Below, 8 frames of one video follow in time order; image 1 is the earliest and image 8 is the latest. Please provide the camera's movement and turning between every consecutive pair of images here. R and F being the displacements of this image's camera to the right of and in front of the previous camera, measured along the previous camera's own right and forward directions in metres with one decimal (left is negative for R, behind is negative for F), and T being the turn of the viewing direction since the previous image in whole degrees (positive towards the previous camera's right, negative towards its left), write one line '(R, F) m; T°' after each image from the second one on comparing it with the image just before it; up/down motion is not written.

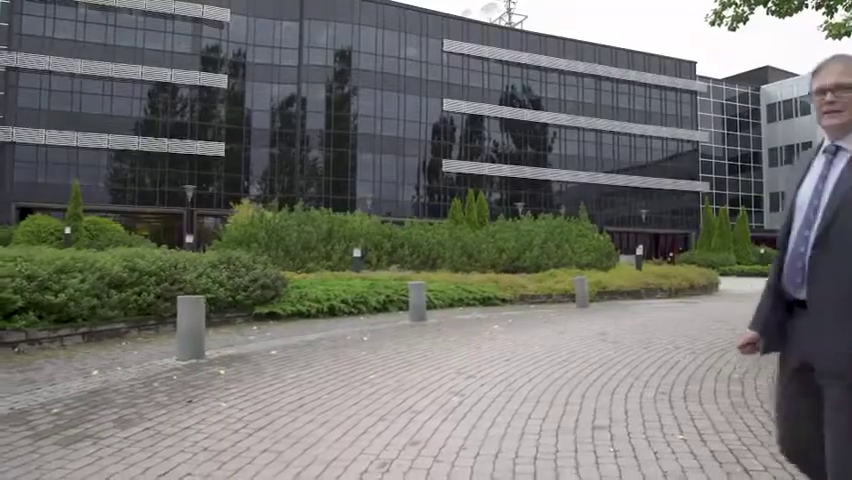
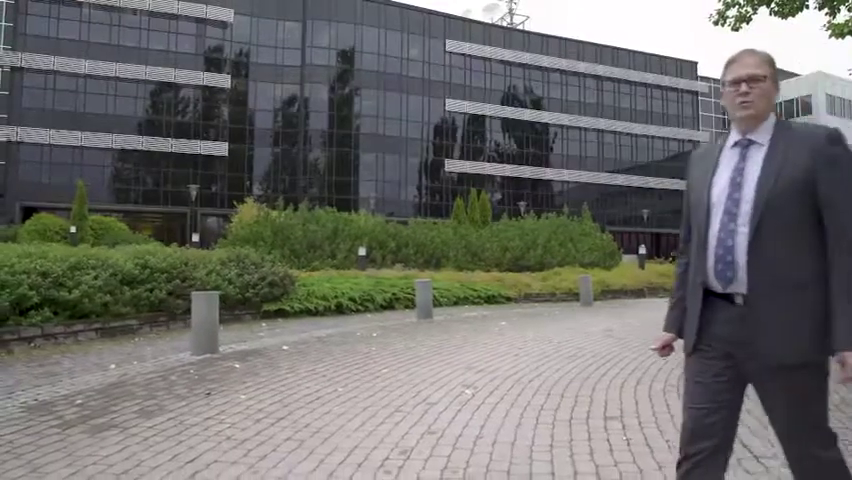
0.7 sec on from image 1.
(-0.1, -0.2) m; 0°
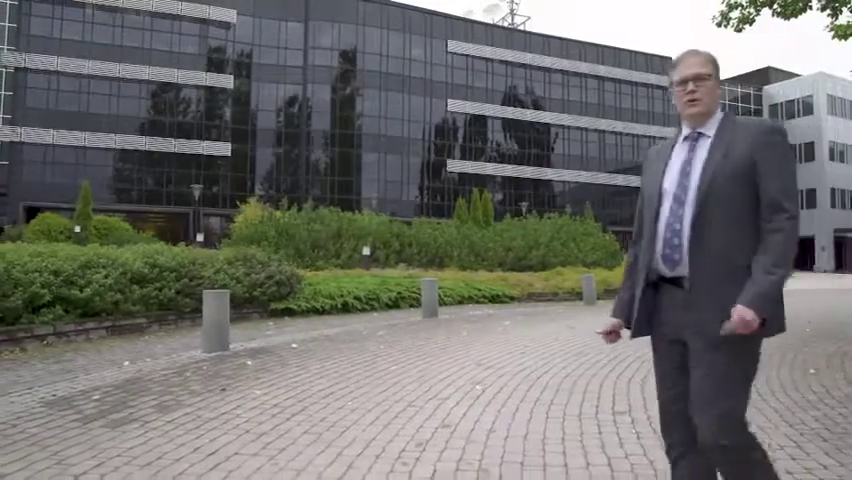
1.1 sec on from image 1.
(-0.1, -0.1) m; 0°
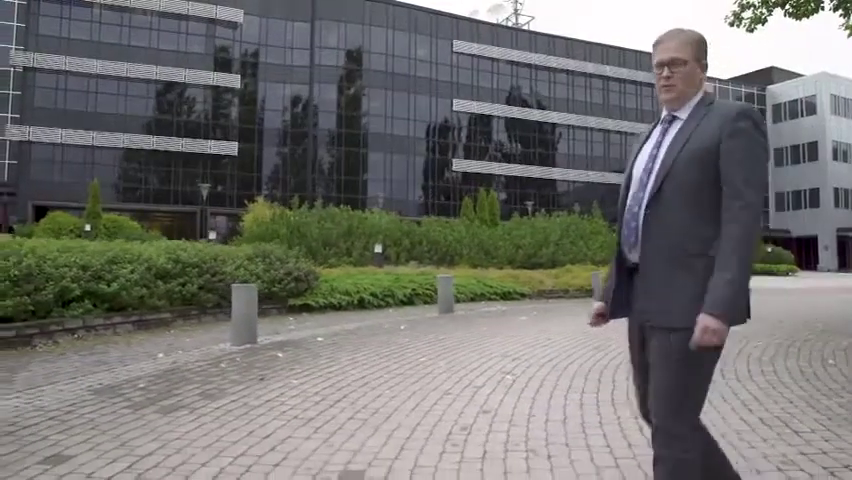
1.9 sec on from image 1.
(-0.3, -0.2) m; 0°
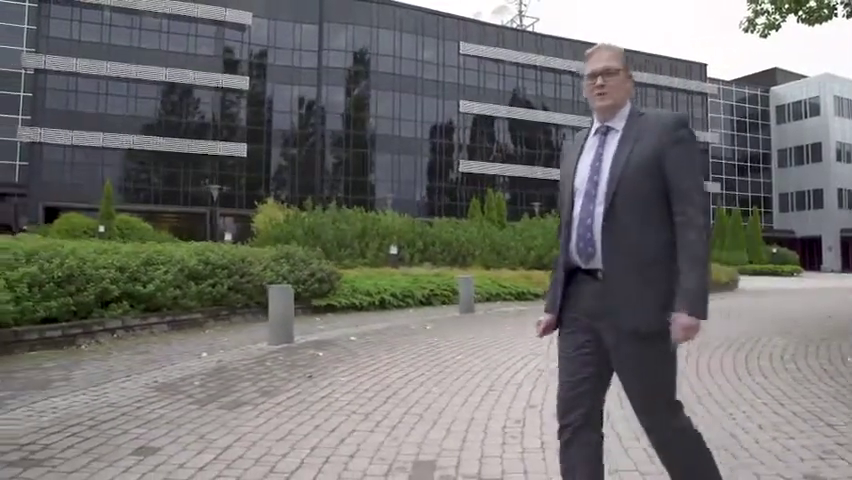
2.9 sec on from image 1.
(-0.4, -0.3) m; 0°
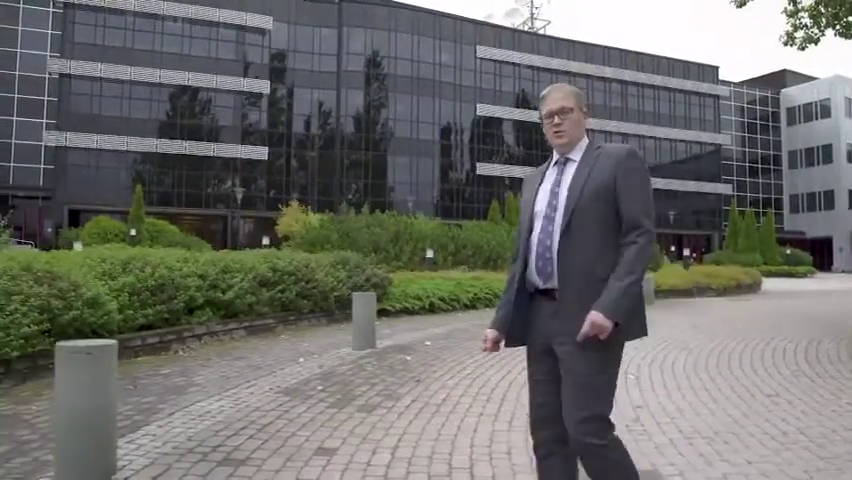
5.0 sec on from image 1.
(-1.1, -0.5) m; 0°
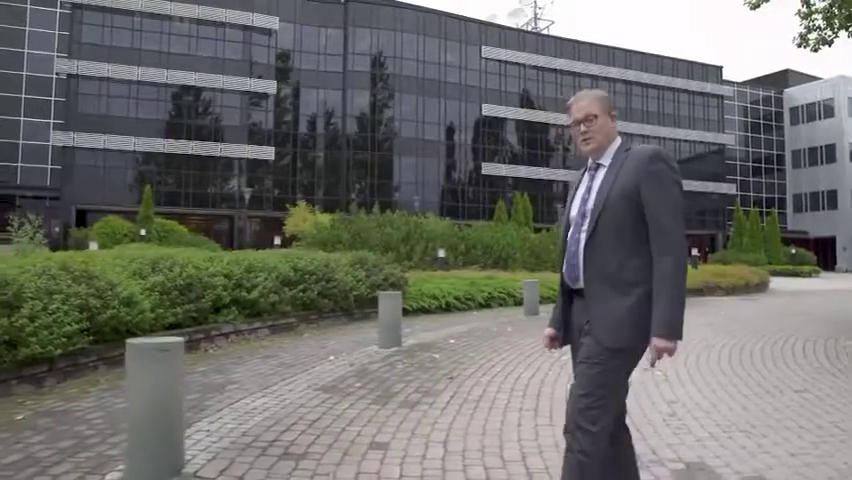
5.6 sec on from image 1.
(-0.4, -0.1) m; 0°
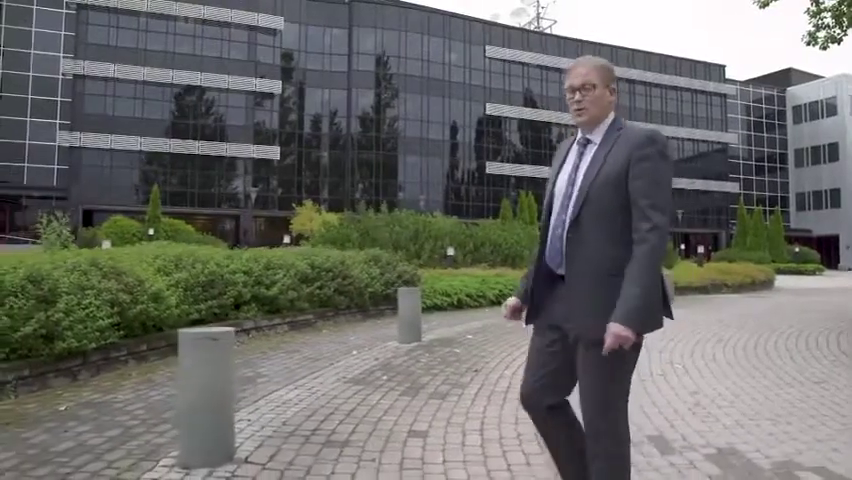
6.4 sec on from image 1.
(-0.3, -0.2) m; 0°
